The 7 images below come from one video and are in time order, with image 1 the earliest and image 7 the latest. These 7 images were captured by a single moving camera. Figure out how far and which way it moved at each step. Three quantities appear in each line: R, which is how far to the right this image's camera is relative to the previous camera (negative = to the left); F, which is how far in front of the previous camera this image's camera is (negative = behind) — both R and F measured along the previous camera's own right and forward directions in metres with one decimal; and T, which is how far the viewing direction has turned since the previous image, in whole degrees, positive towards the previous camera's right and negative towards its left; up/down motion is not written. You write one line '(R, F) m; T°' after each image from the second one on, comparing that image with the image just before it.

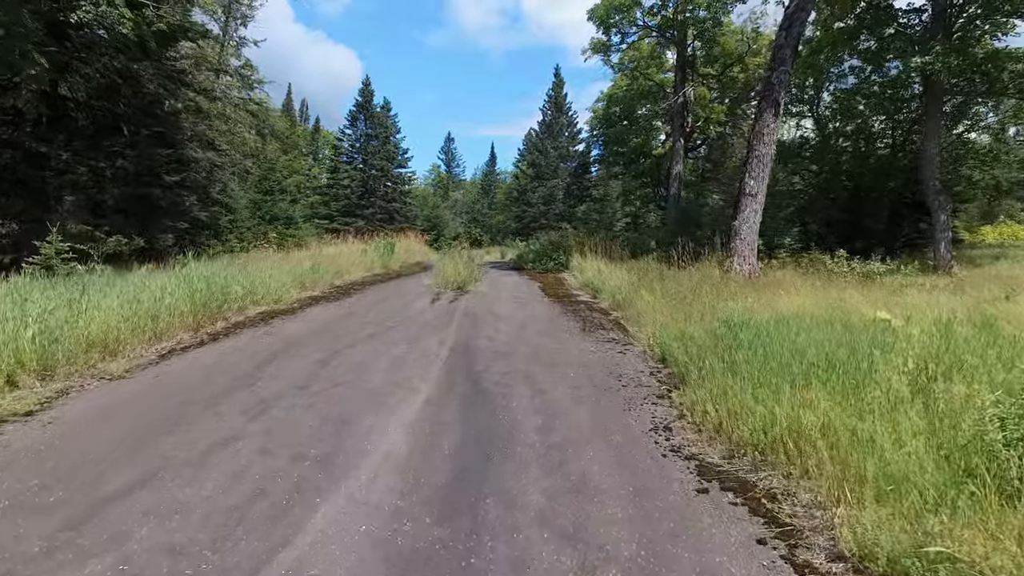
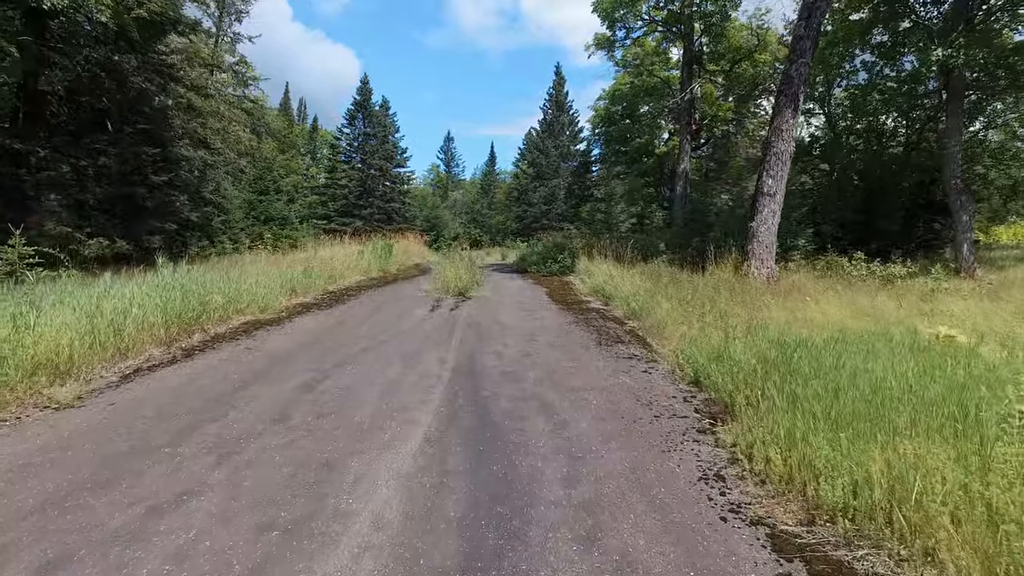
(-0.1, +0.7) m; 0°
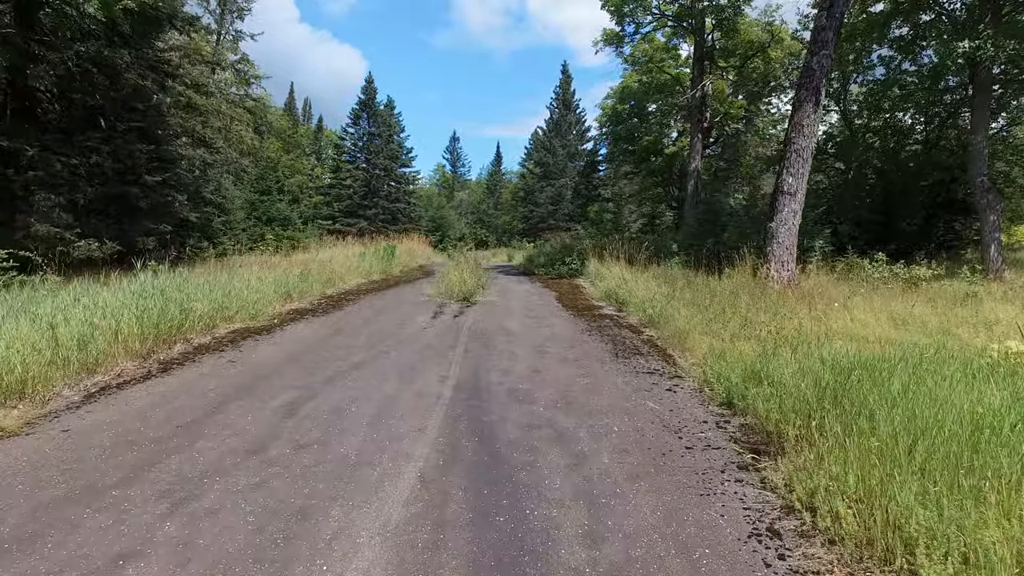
(0.0, +0.5) m; -1°
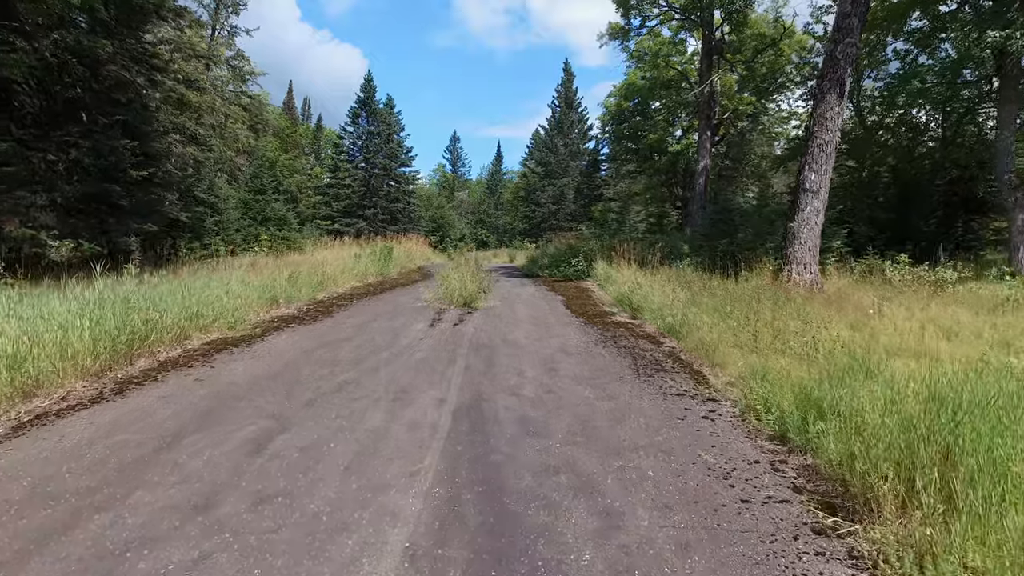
(-0.1, +0.7) m; 0°
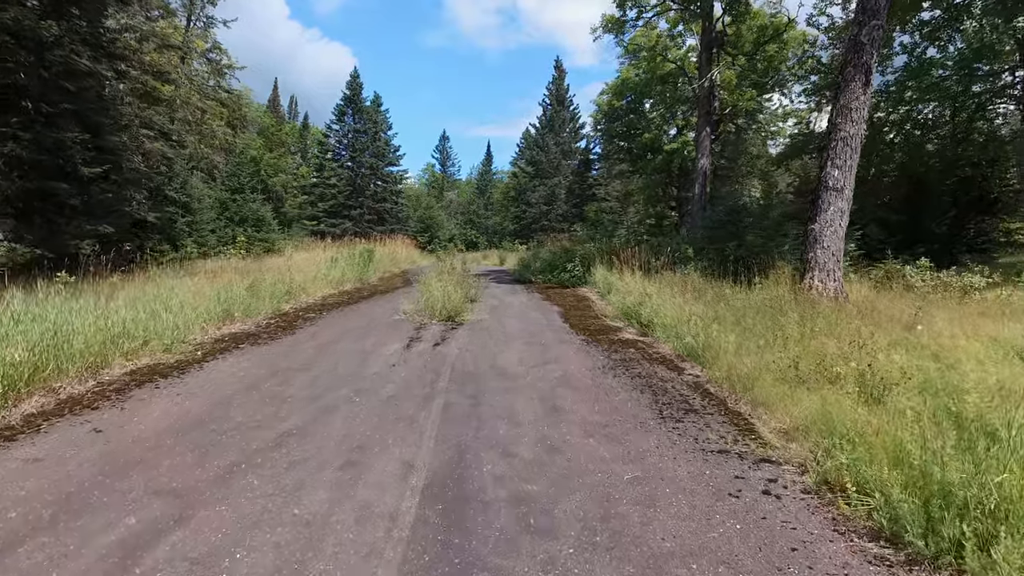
(0.0, +1.0) m; +1°
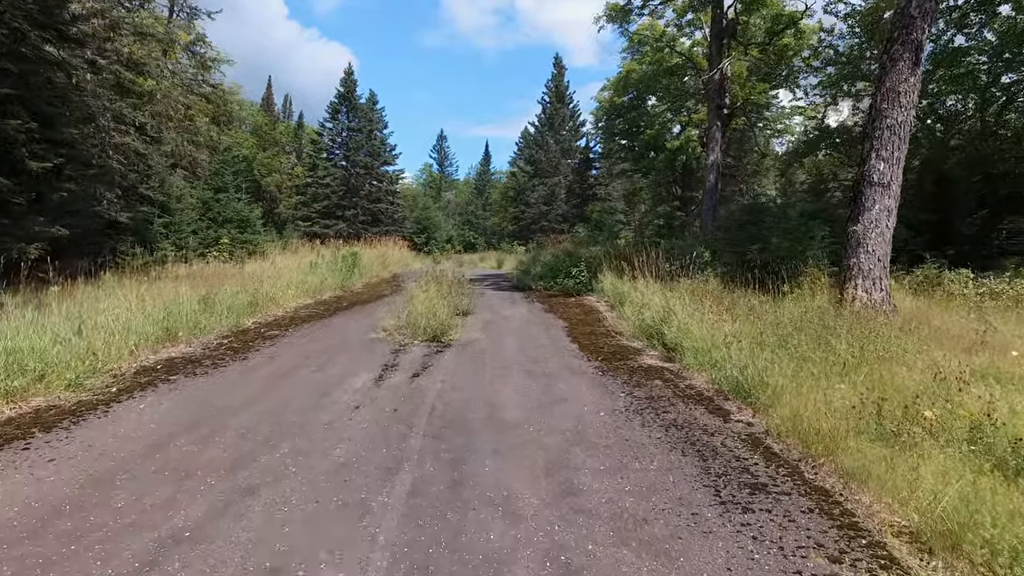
(0.0, +1.2) m; 0°
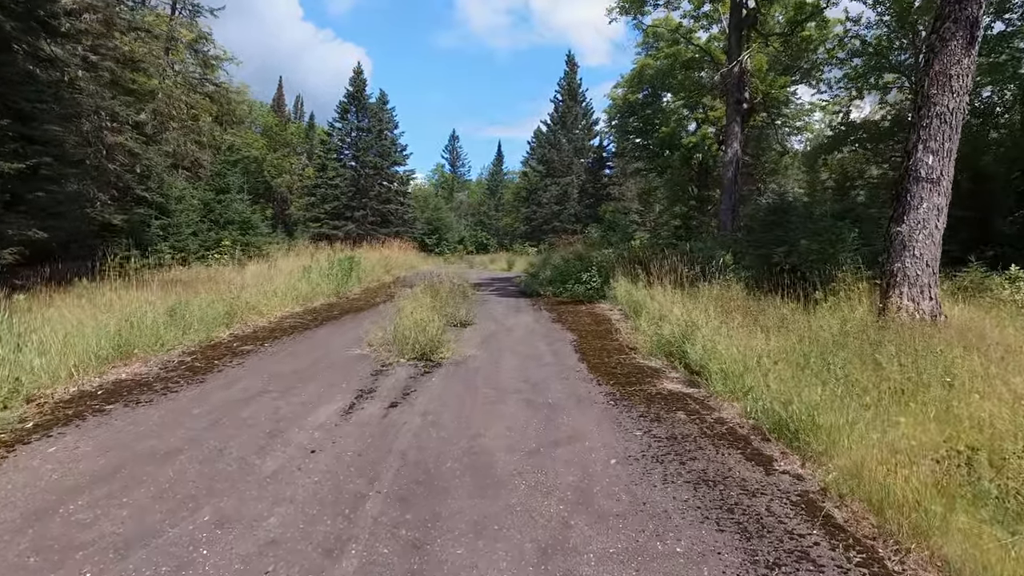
(+0.1, +0.8) m; -1°
